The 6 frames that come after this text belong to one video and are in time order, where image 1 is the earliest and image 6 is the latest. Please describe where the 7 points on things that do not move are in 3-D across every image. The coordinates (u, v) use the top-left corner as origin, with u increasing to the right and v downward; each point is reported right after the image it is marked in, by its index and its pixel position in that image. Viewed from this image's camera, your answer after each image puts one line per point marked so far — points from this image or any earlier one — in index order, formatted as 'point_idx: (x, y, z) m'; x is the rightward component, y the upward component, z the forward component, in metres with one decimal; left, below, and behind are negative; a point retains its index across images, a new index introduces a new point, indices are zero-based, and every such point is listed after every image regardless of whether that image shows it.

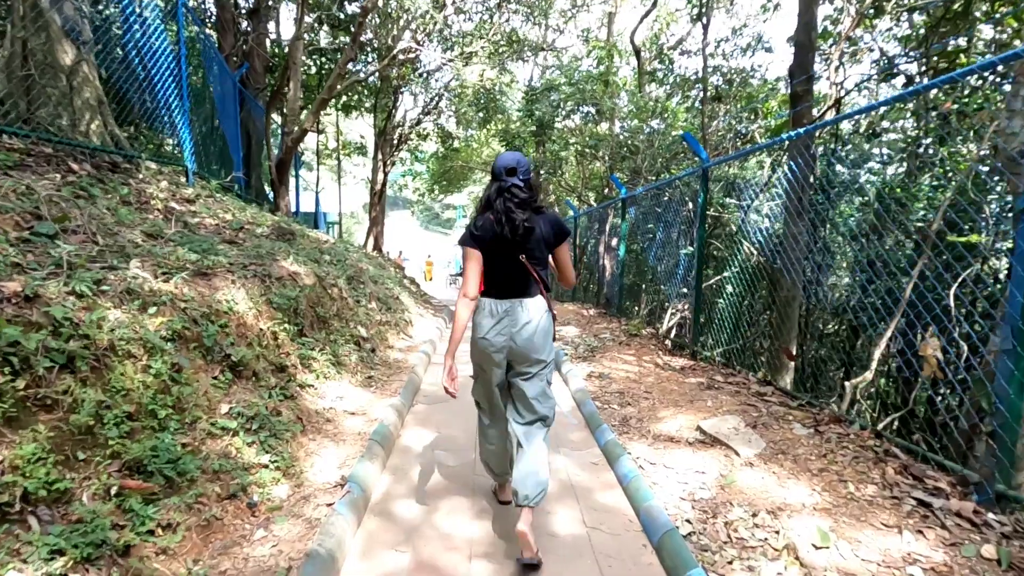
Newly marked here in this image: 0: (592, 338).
0: (+1.0, -0.6, +6.6) m
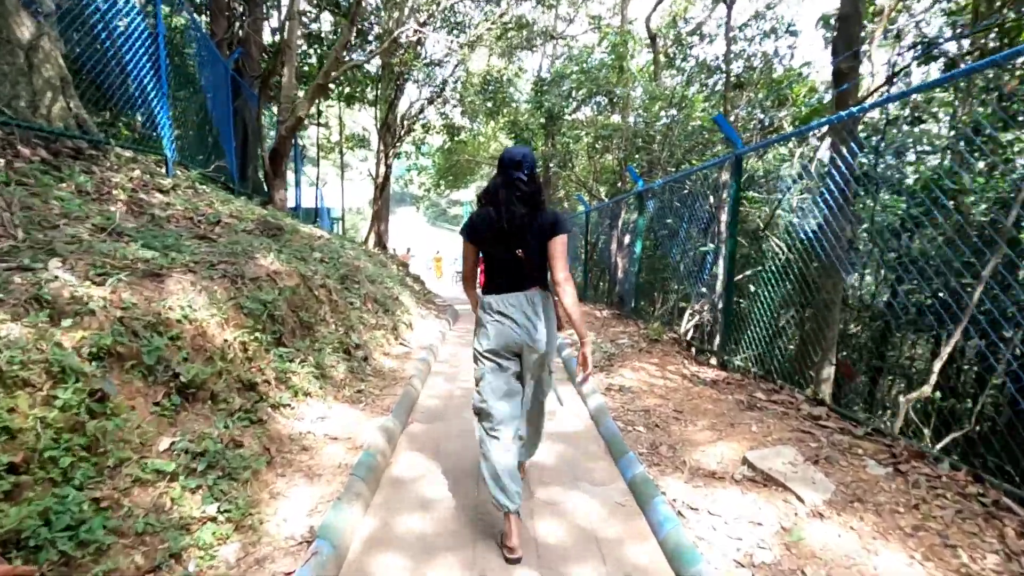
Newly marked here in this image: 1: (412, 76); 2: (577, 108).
0: (+1.1, -0.6, +6.1) m
1: (-2.5, +5.3, +13.3) m
2: (+1.7, +4.7, +13.7) m
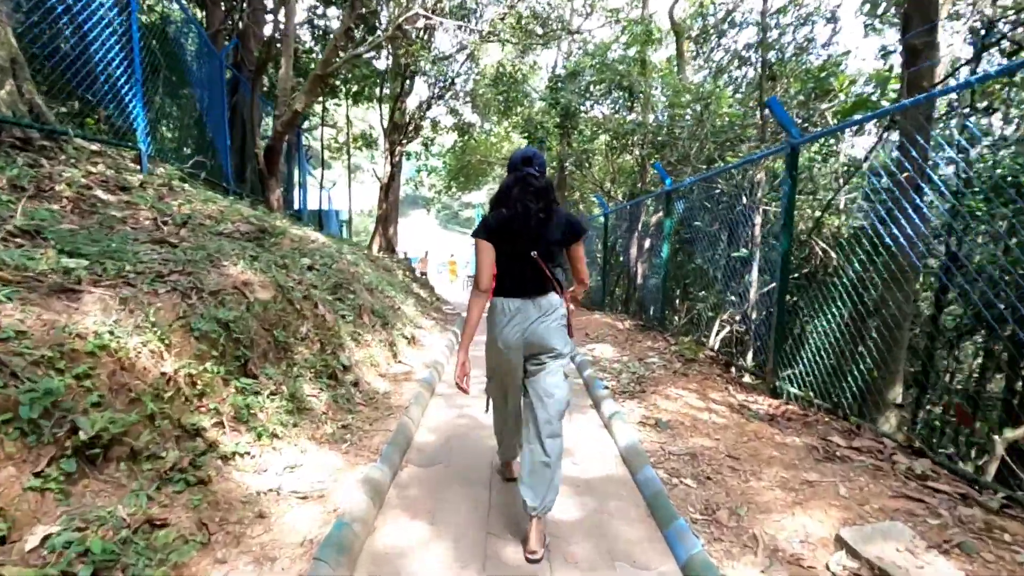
0: (+1.3, -0.7, +5.3) m
1: (-2.2, +5.2, +12.7) m
2: (+2.0, +4.5, +12.9) m
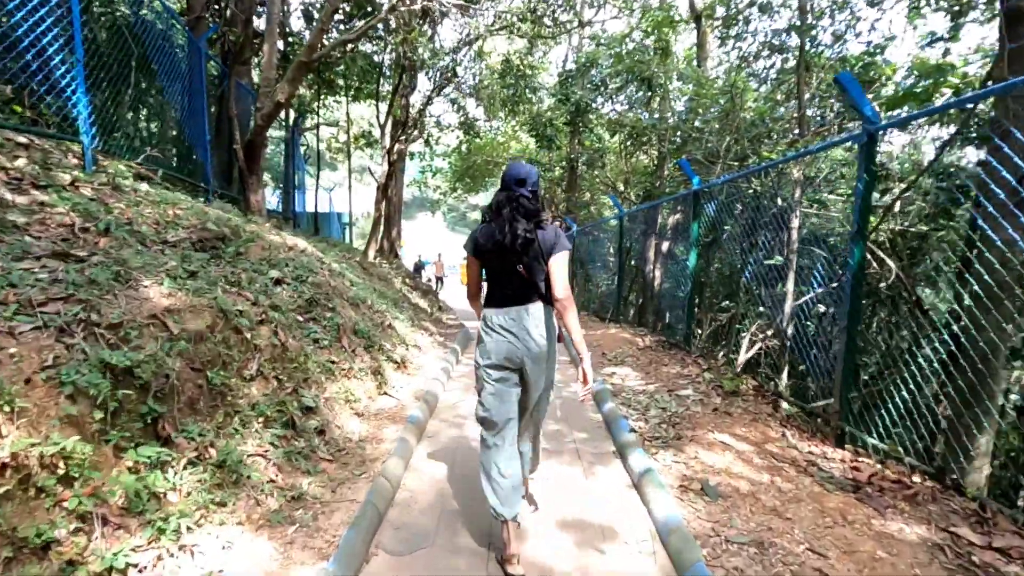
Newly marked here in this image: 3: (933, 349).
0: (+1.3, -0.9, +4.5) m
1: (-2.0, +5.0, +11.9) m
2: (+2.2, +4.3, +12.1) m
3: (+2.5, -0.4, +2.9) m
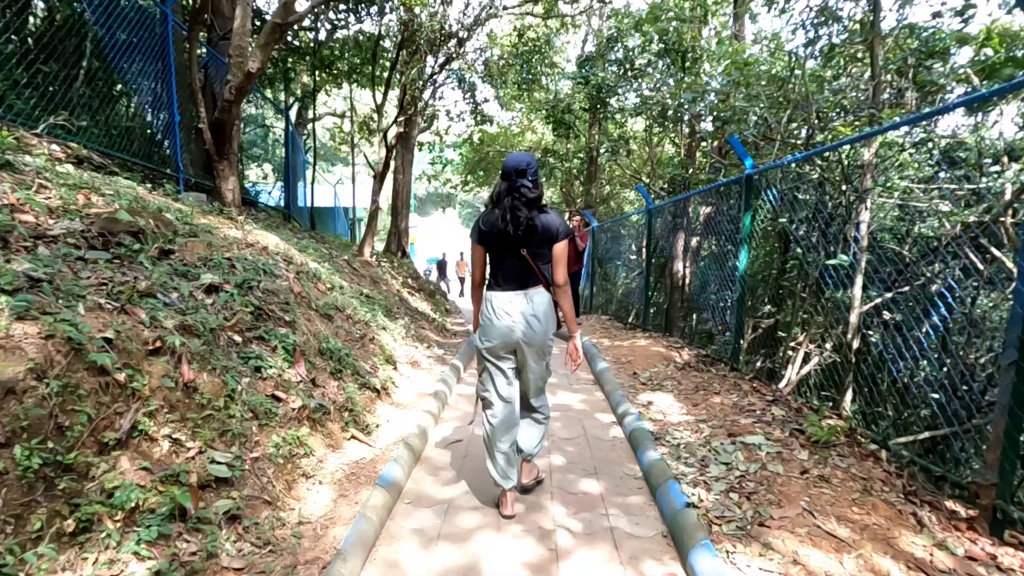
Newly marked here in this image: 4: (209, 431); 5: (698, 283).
0: (+1.4, -1.0, +3.4) m
1: (-1.7, +5.0, +10.8) m
2: (+2.5, +4.3, +10.9) m
3: (+2.5, -0.5, +1.8) m
4: (-1.3, -0.6, +2.3) m
5: (+2.7, +0.1, +7.5) m
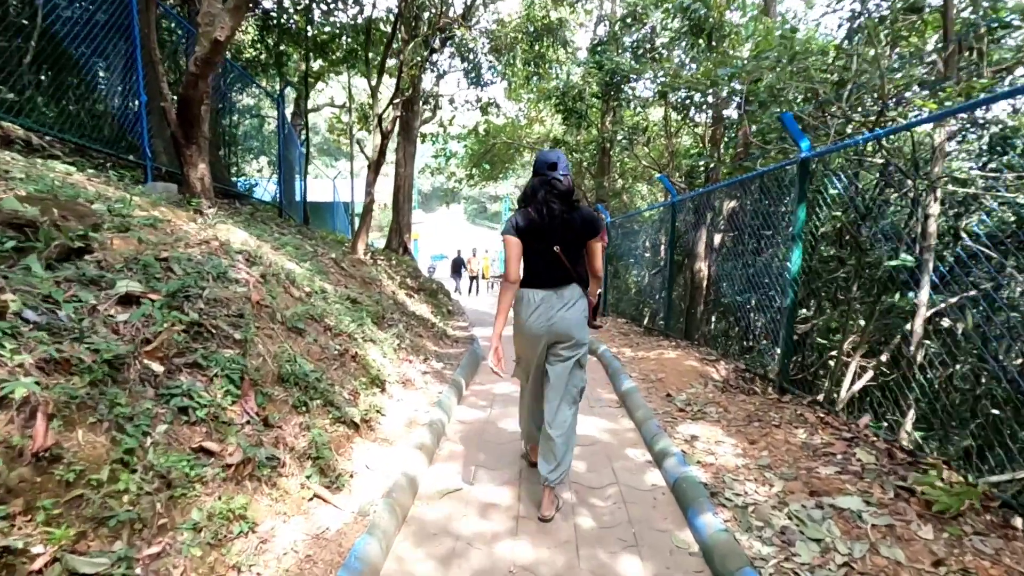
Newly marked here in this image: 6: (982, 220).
0: (+1.4, -1.0, +2.5) m
1: (-1.5, +5.0, +10.0) m
2: (+2.7, +4.3, +10.1) m
3: (+2.5, -0.5, +0.9) m
4: (-1.3, -0.7, +1.6) m
5: (+2.8, 0.0, +6.6) m
6: (+2.9, +0.4, +3.0) m
